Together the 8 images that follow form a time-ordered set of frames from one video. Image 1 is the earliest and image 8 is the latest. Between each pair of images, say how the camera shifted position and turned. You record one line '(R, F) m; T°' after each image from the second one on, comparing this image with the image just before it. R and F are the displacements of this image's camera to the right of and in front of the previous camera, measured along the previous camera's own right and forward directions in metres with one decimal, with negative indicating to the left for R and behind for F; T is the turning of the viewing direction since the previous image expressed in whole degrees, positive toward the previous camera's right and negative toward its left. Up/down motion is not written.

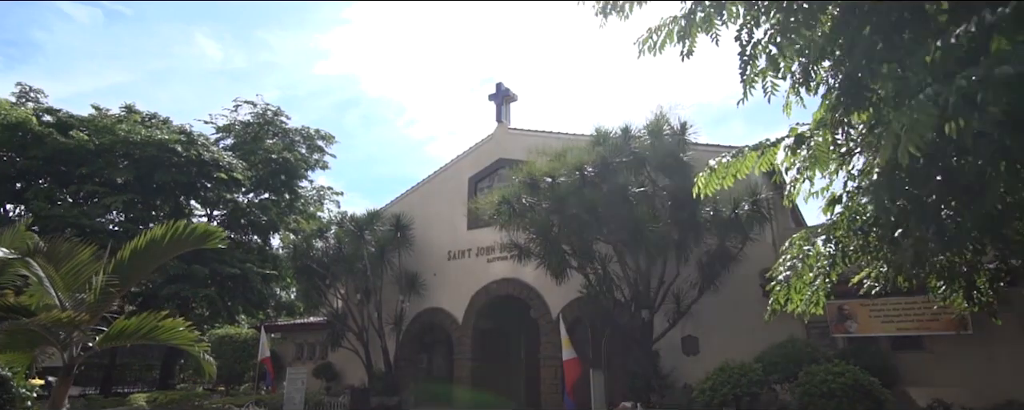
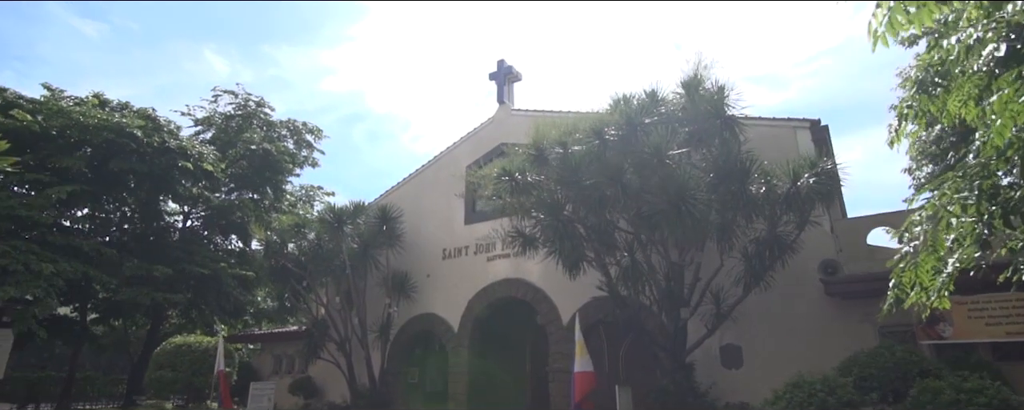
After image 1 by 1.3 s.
(+0.1, +3.0) m; 0°
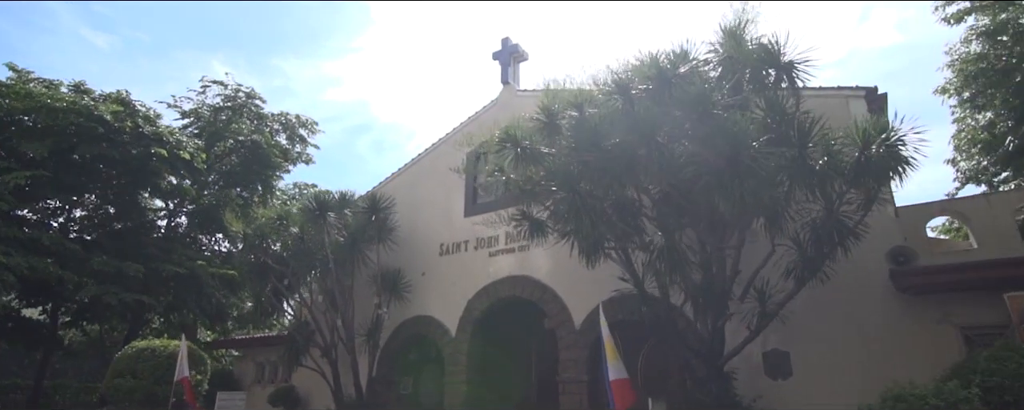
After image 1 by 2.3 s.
(0.0, +2.2) m; -1°
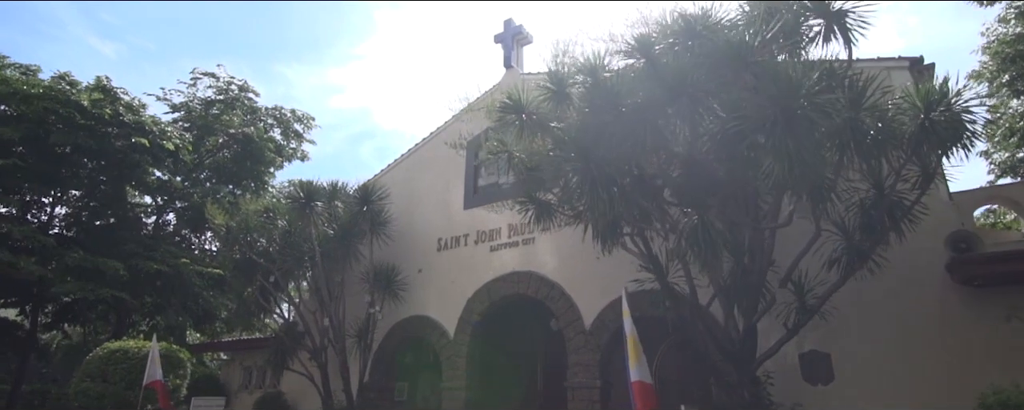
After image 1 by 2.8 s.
(0.0, +1.4) m; 0°
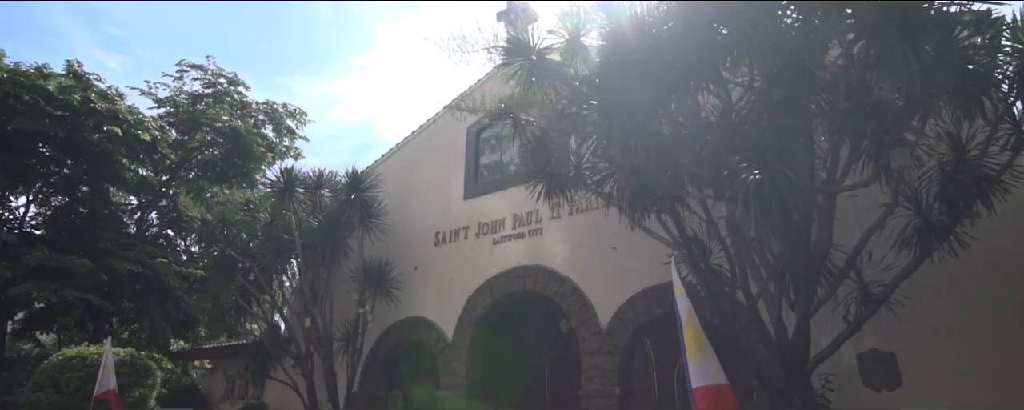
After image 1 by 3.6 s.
(-0.1, +1.6) m; 0°
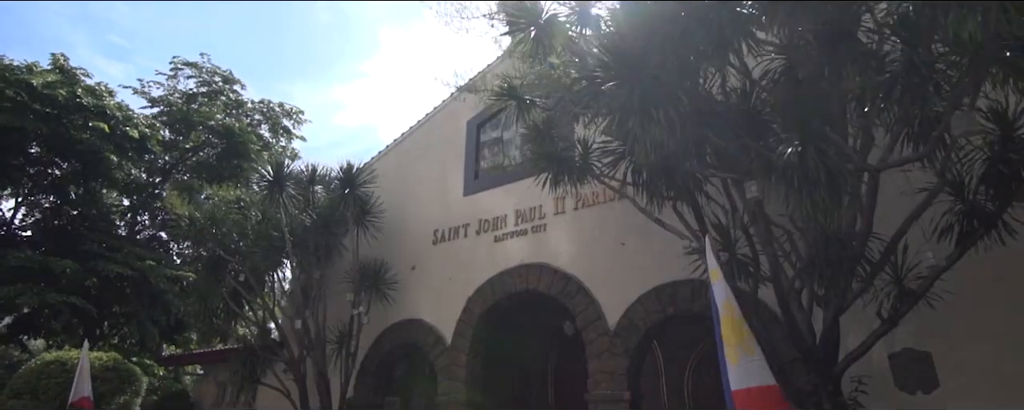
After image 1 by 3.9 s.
(0.0, +0.7) m; 0°
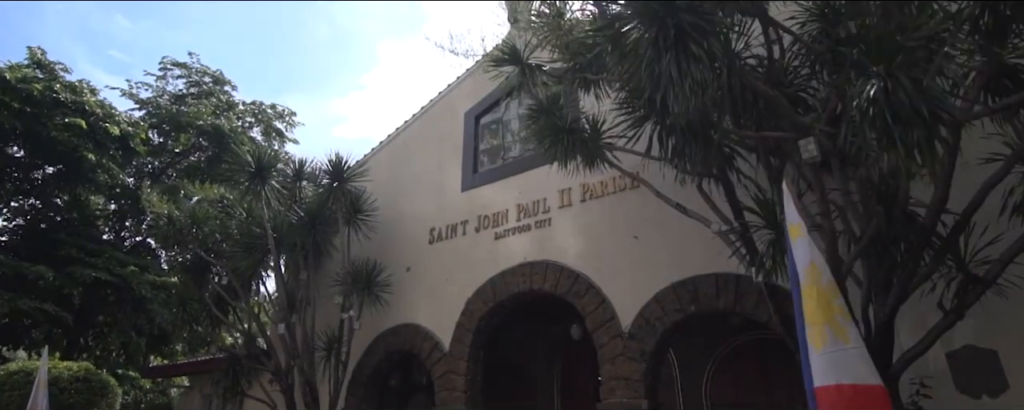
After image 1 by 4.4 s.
(0.0, +1.0) m; 0°
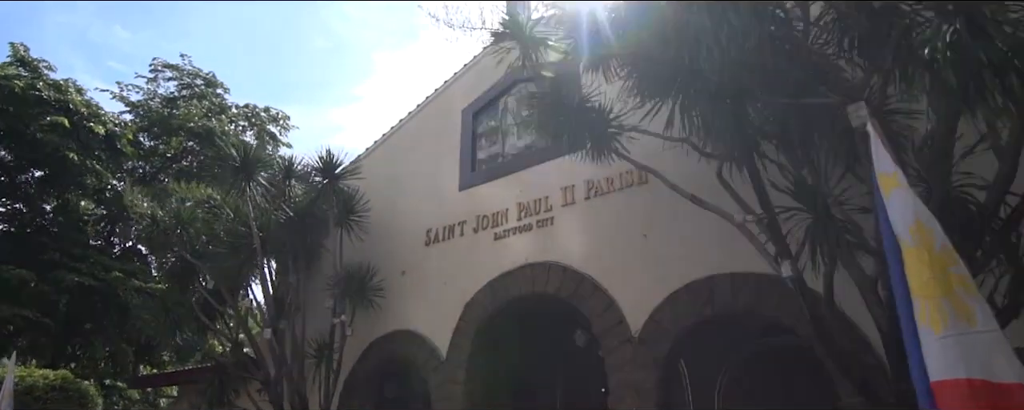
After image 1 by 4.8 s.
(0.0, +0.7) m; 0°
